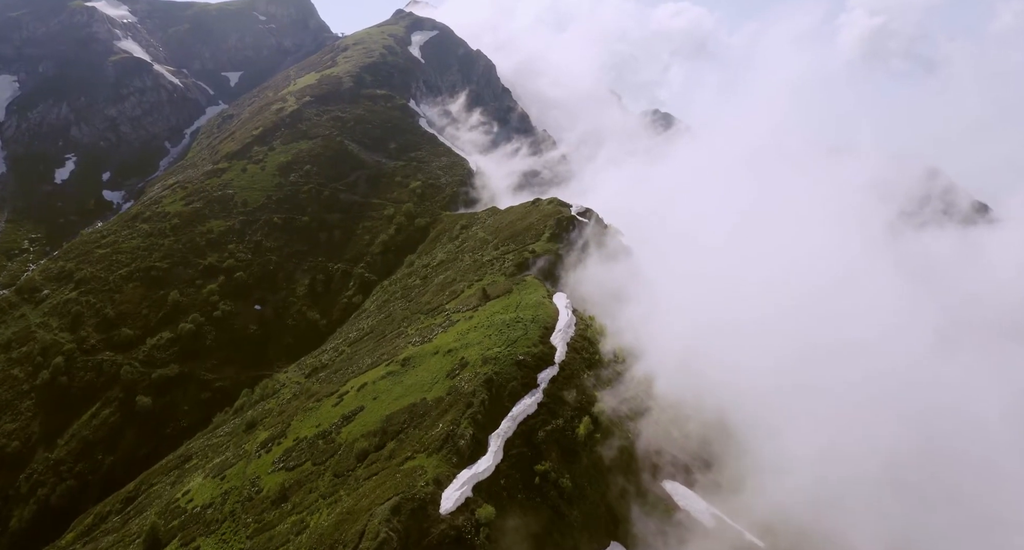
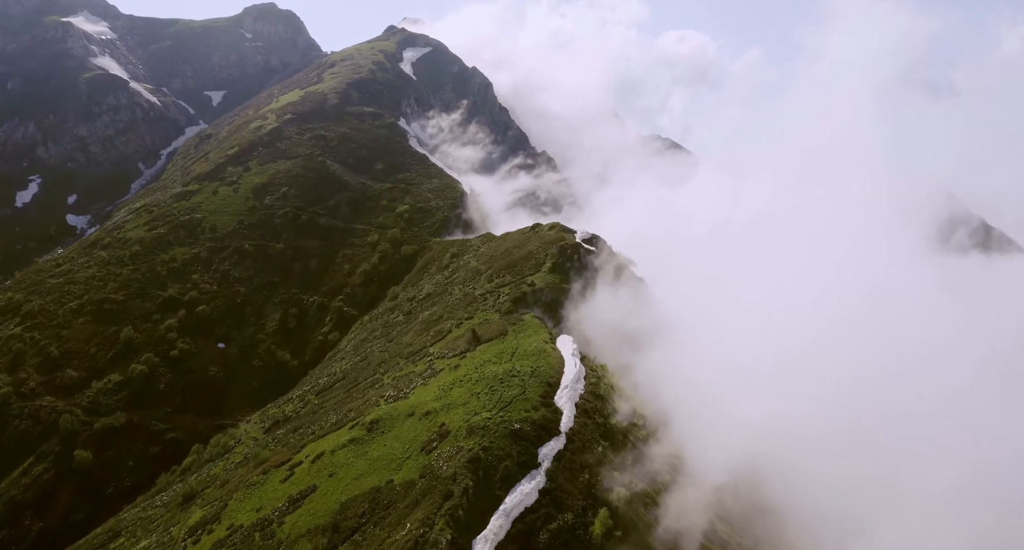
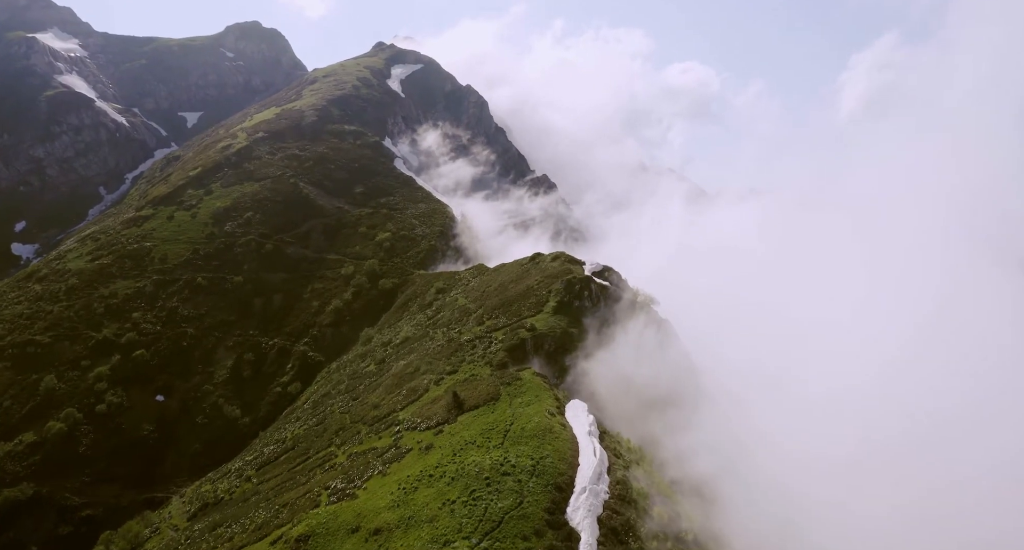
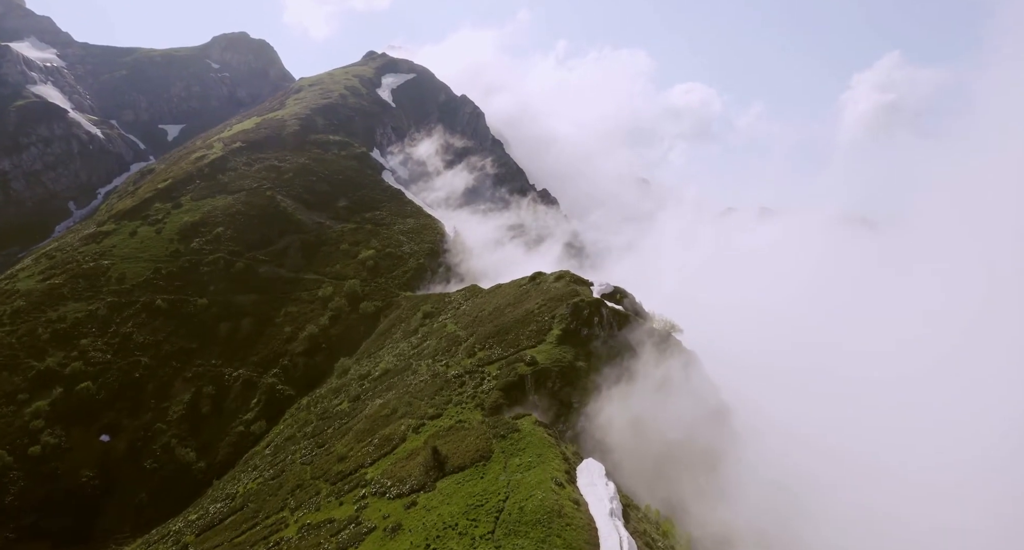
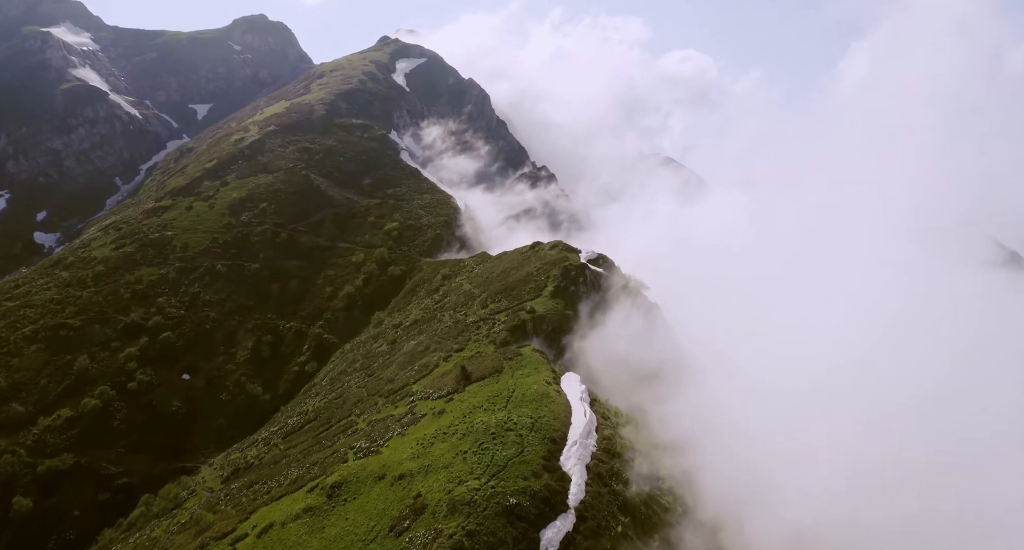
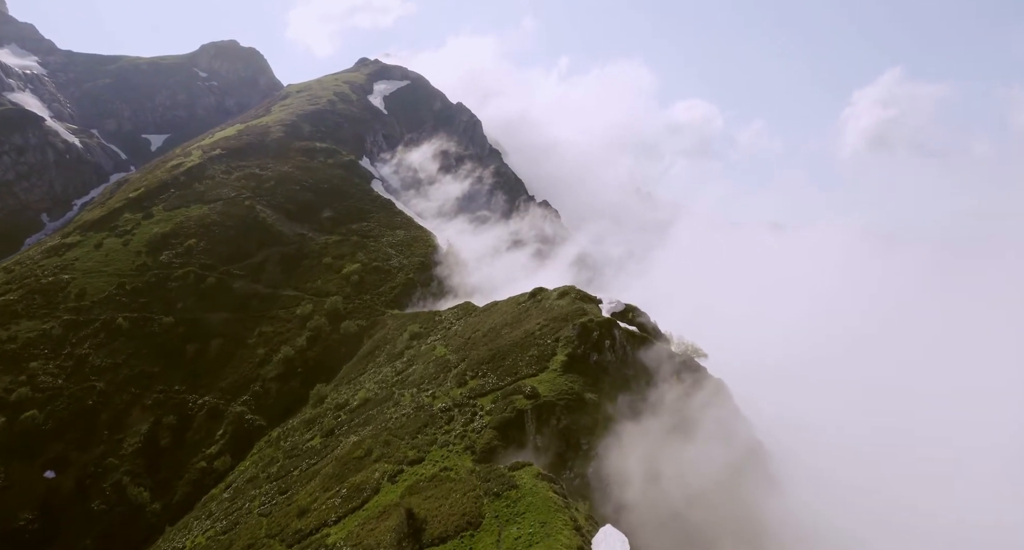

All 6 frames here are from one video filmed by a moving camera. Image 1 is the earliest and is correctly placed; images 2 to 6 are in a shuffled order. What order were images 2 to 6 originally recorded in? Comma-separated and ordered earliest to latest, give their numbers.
2, 5, 3, 4, 6
